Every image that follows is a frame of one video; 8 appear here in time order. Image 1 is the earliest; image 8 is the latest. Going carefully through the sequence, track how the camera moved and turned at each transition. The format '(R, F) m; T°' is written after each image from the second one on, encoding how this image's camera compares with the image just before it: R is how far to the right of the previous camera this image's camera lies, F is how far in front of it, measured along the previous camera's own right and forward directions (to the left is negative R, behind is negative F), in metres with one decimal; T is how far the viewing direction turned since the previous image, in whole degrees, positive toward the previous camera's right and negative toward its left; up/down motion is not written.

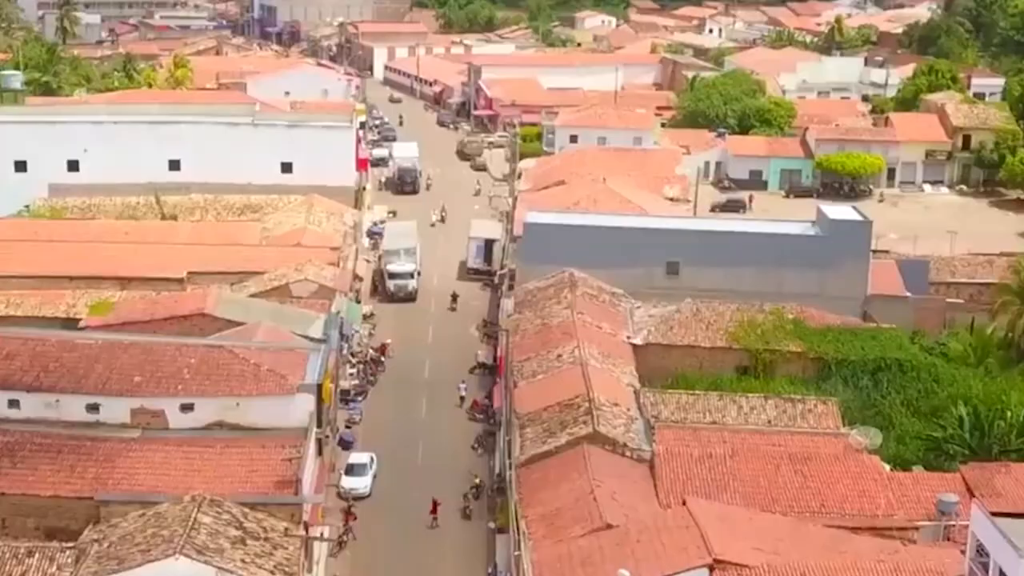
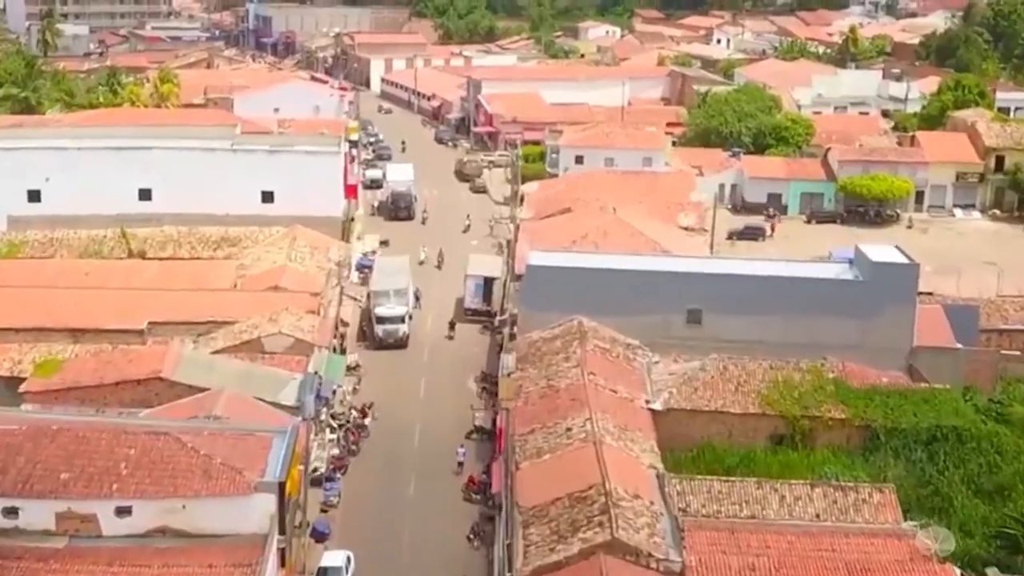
(0.0, +4.9) m; 0°
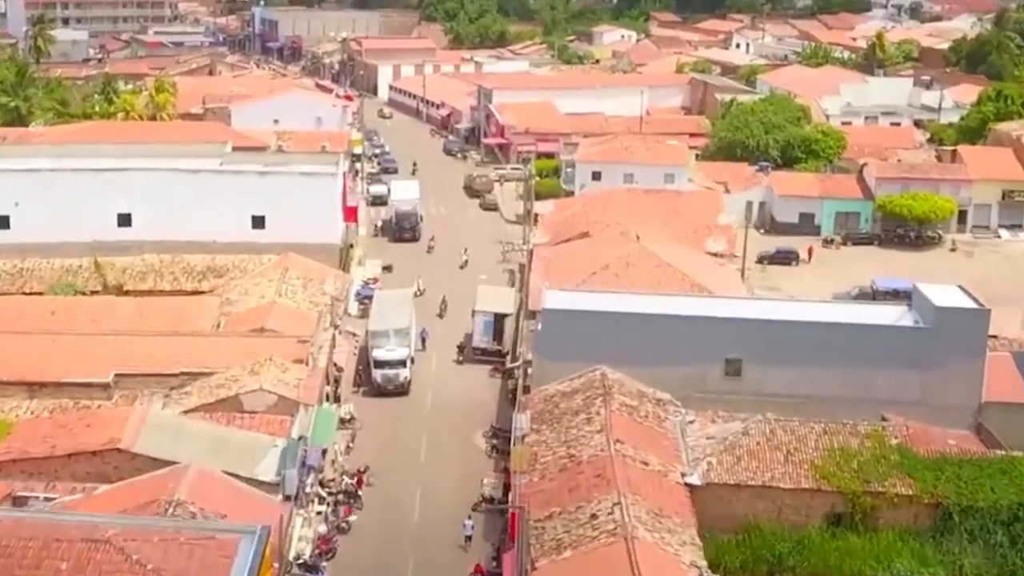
(-0.1, +4.7) m; 0°
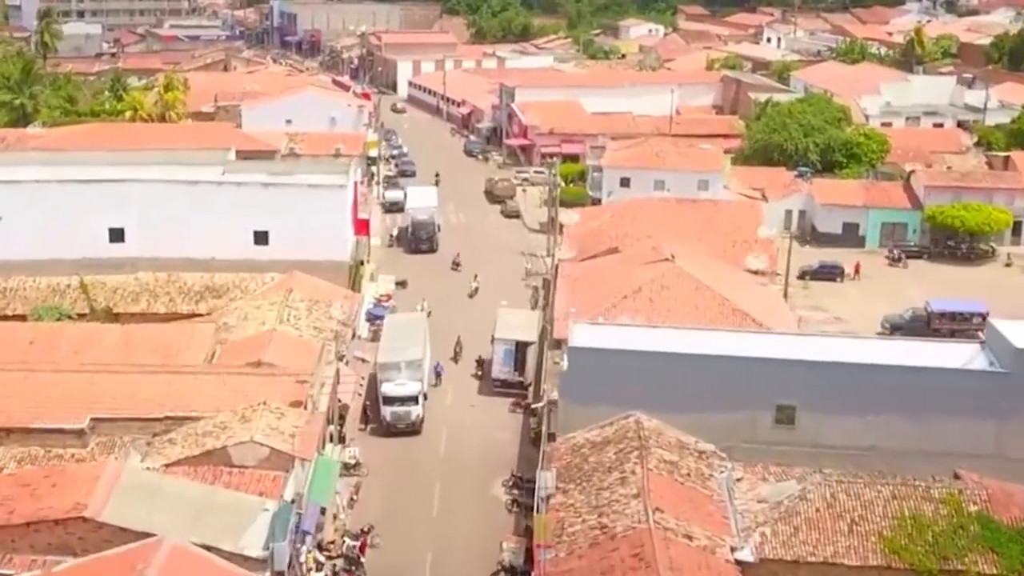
(0.0, +3.9) m; -1°
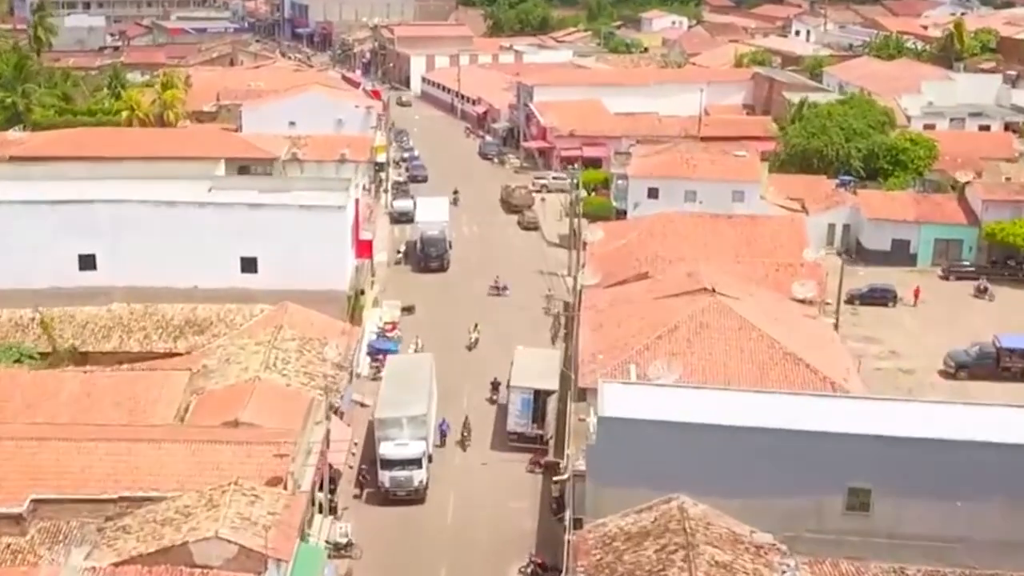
(-0.1, +5.1) m; -1°
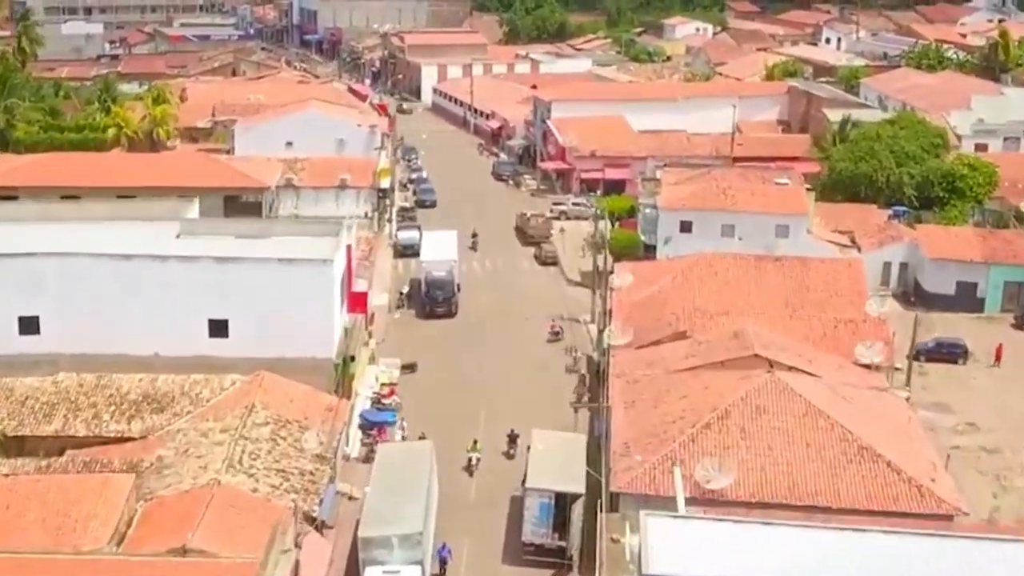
(0.0, +6.3) m; -1°
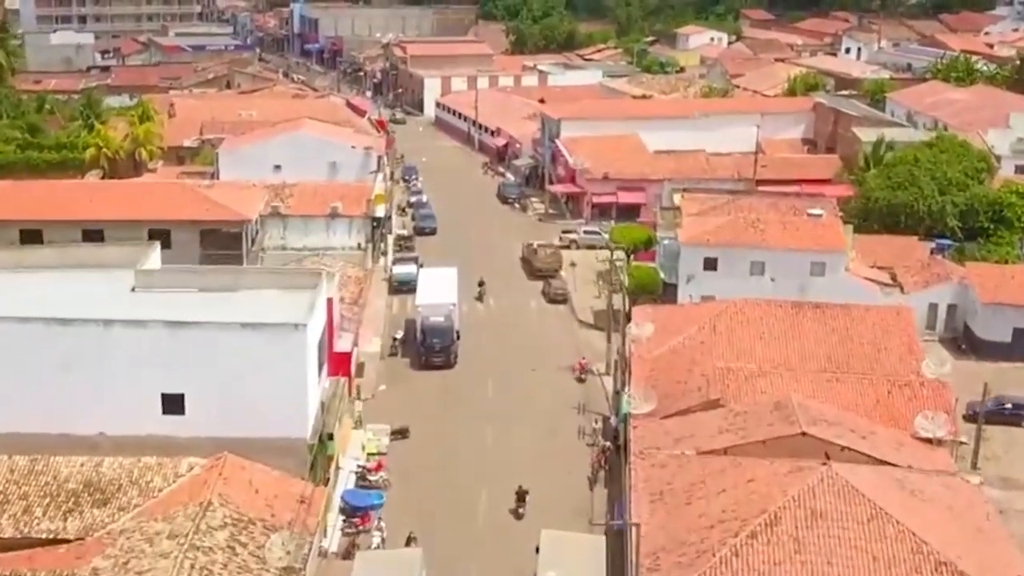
(0.0, +5.1) m; 0°
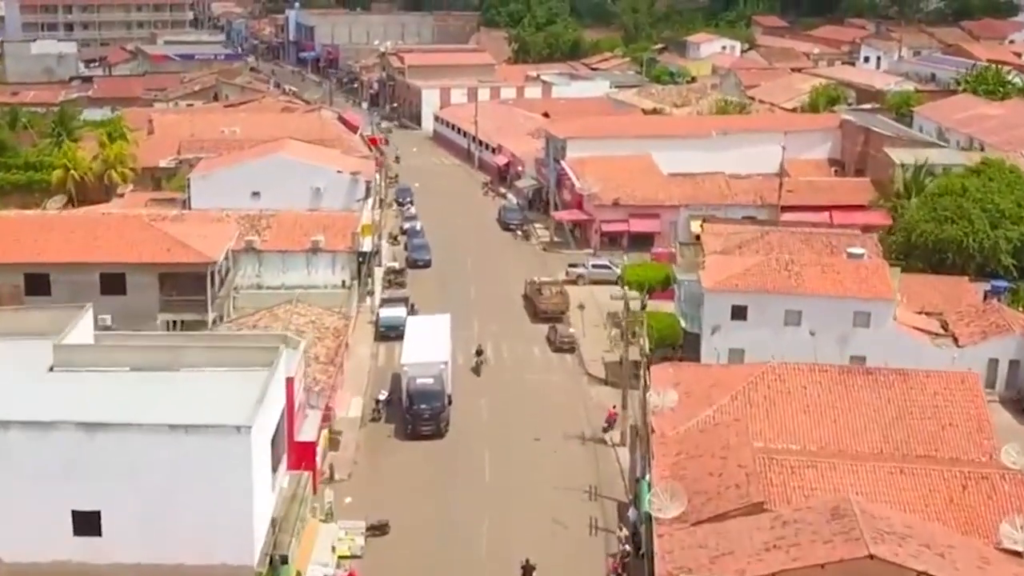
(+0.1, +5.9) m; 0°
